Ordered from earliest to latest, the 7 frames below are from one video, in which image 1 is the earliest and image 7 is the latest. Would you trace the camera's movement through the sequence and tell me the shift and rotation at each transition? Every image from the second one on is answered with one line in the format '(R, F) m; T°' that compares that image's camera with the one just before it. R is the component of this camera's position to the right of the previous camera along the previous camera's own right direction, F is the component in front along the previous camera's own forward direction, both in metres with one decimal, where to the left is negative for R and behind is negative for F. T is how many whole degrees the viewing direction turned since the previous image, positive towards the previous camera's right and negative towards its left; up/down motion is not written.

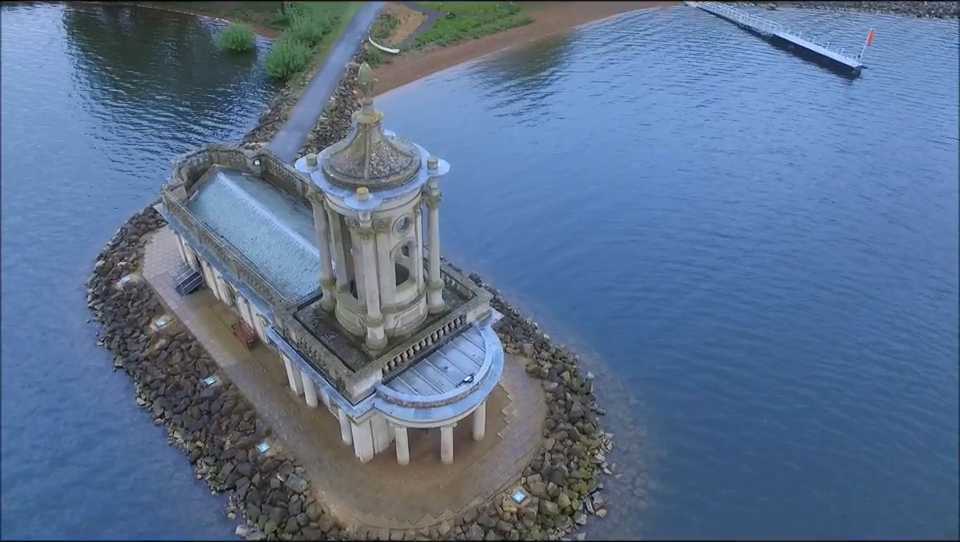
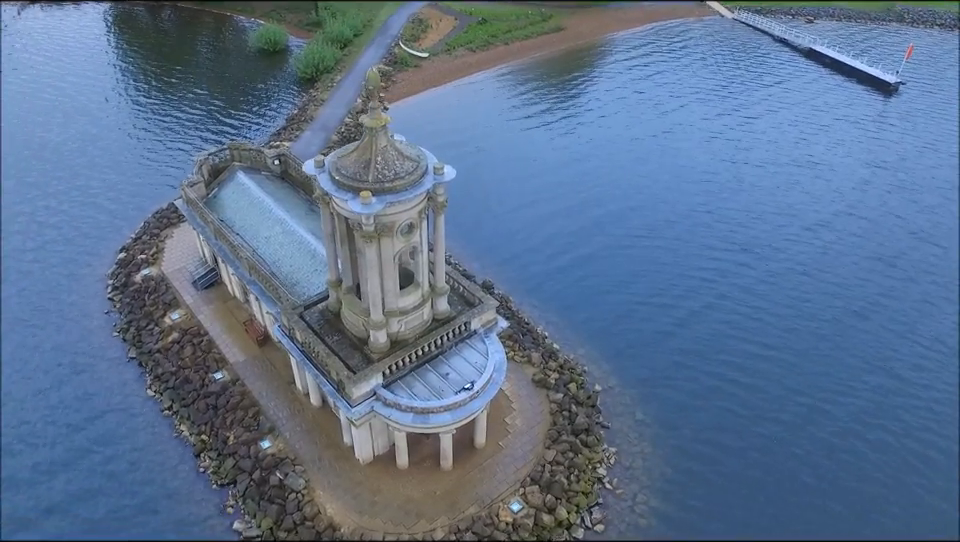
(+1.3, +0.2) m; -3°
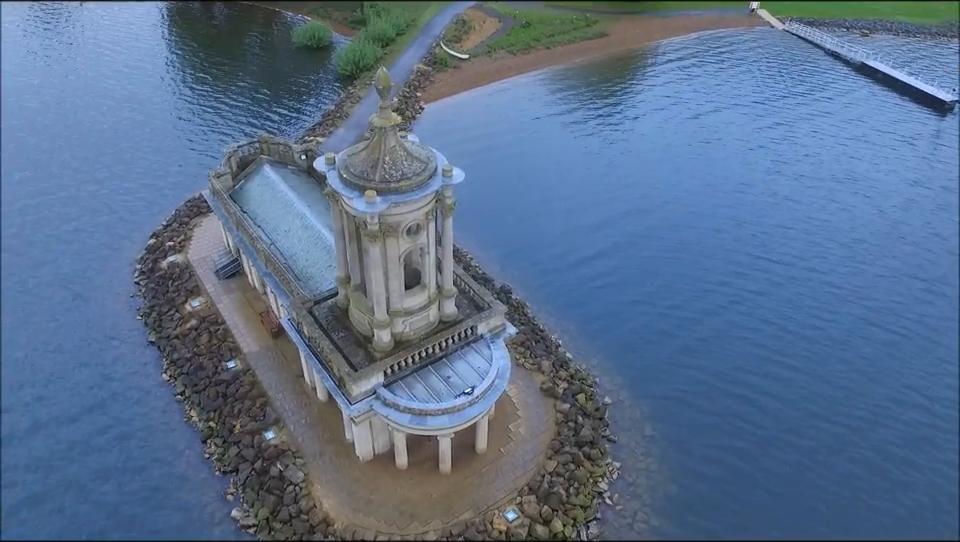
(+1.8, +0.3) m; -4°
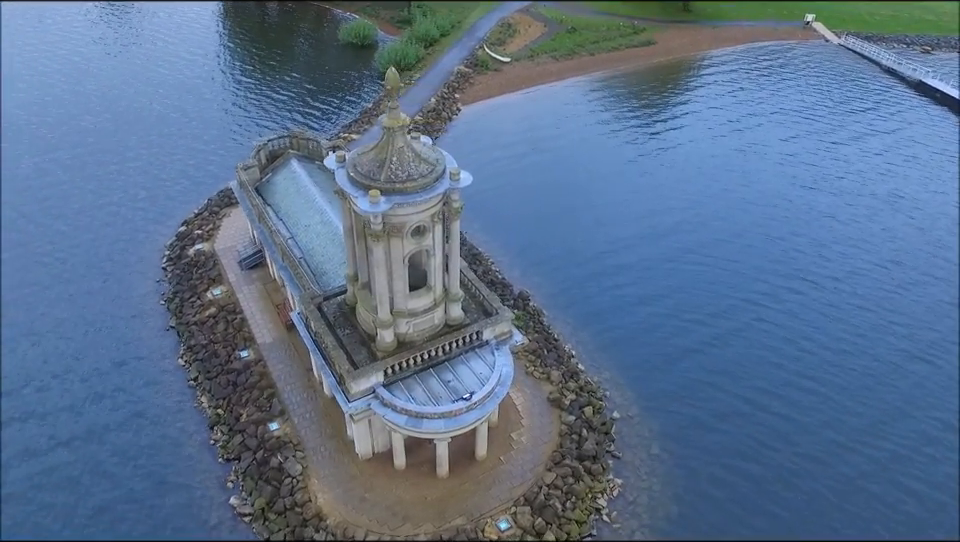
(+1.9, +0.3) m; -4°
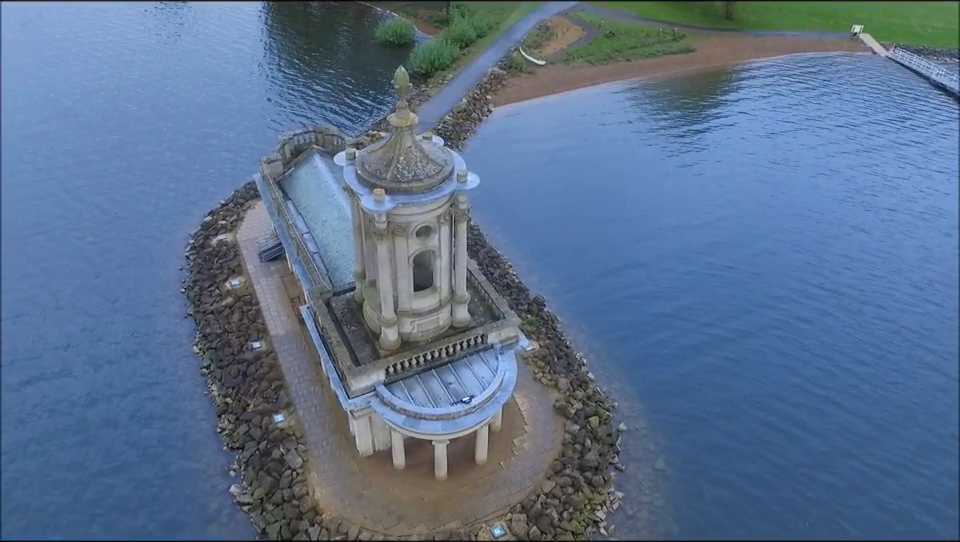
(+1.5, +0.2) m; -3°
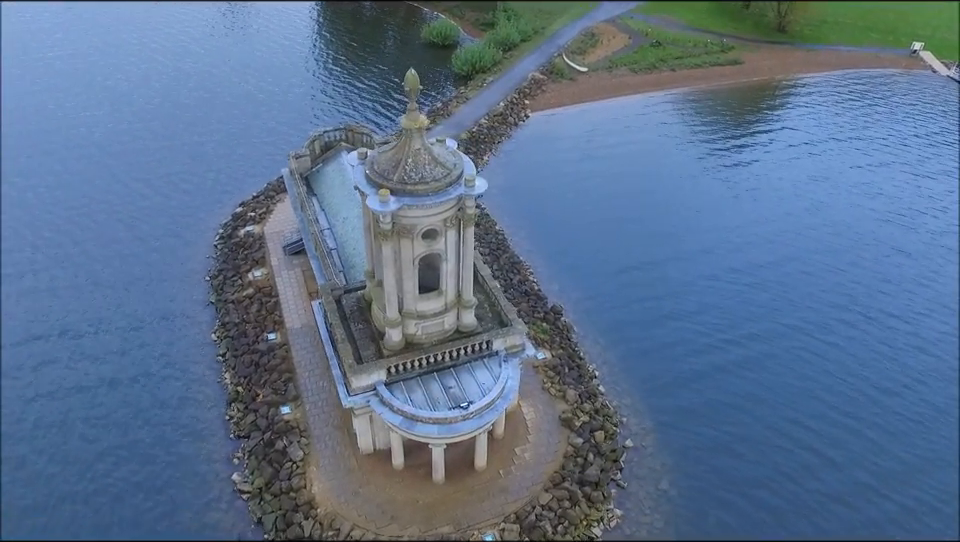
(+1.8, +0.2) m; -4°
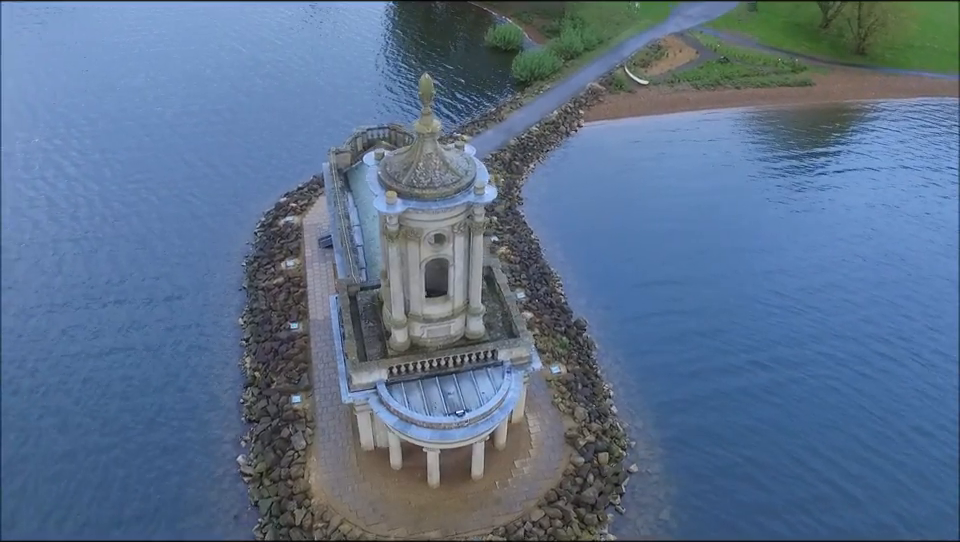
(+2.7, +0.3) m; -6°
